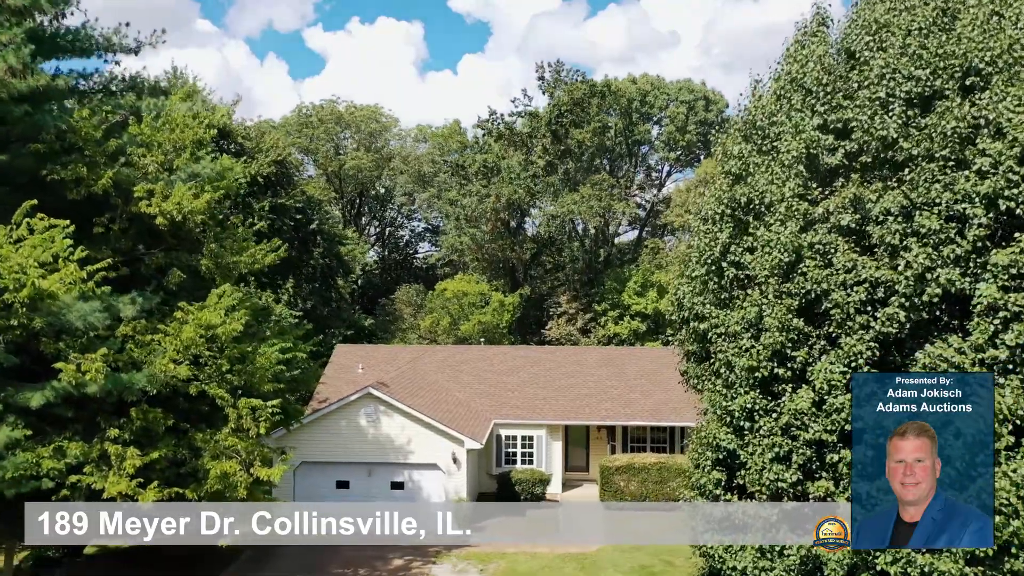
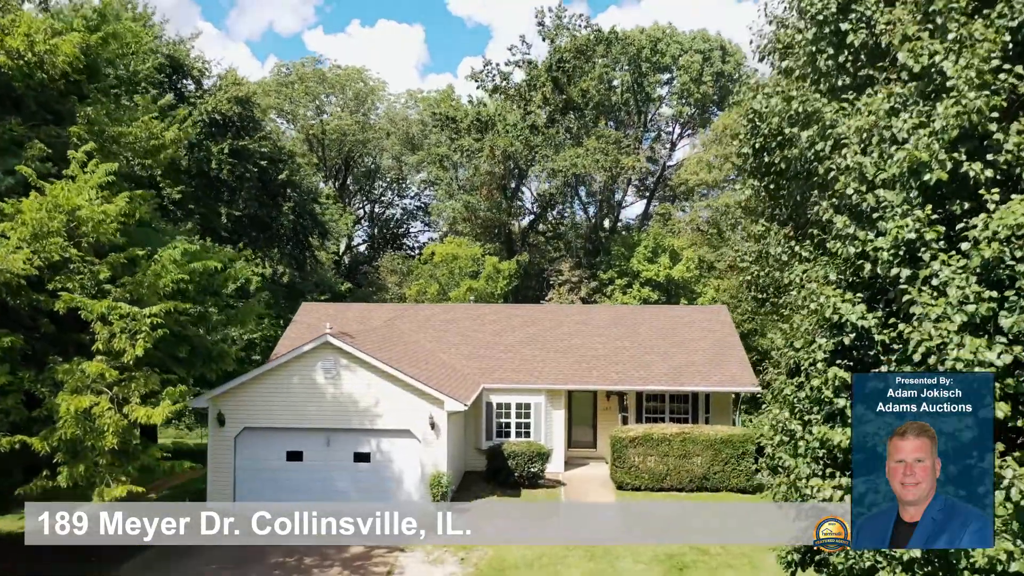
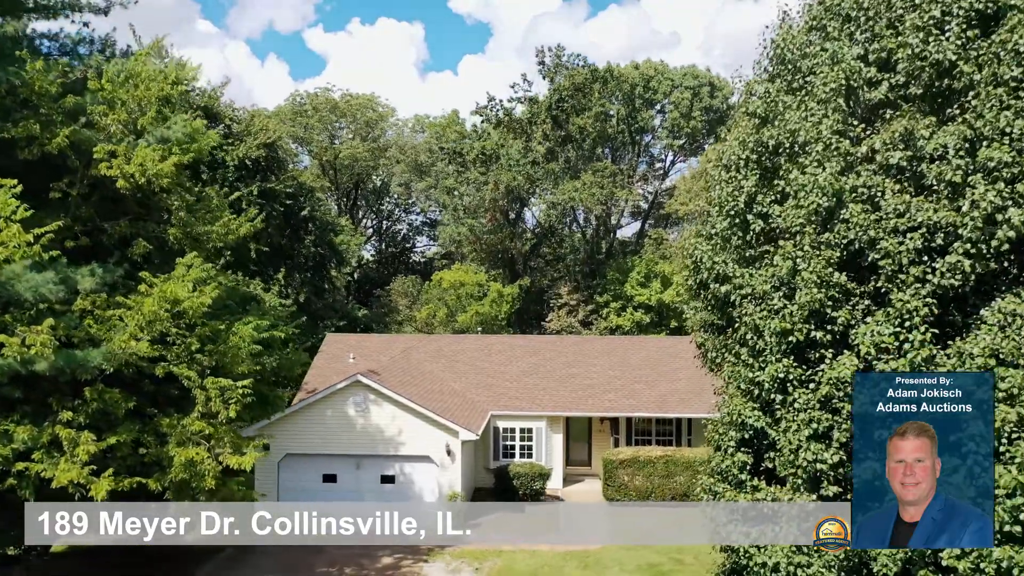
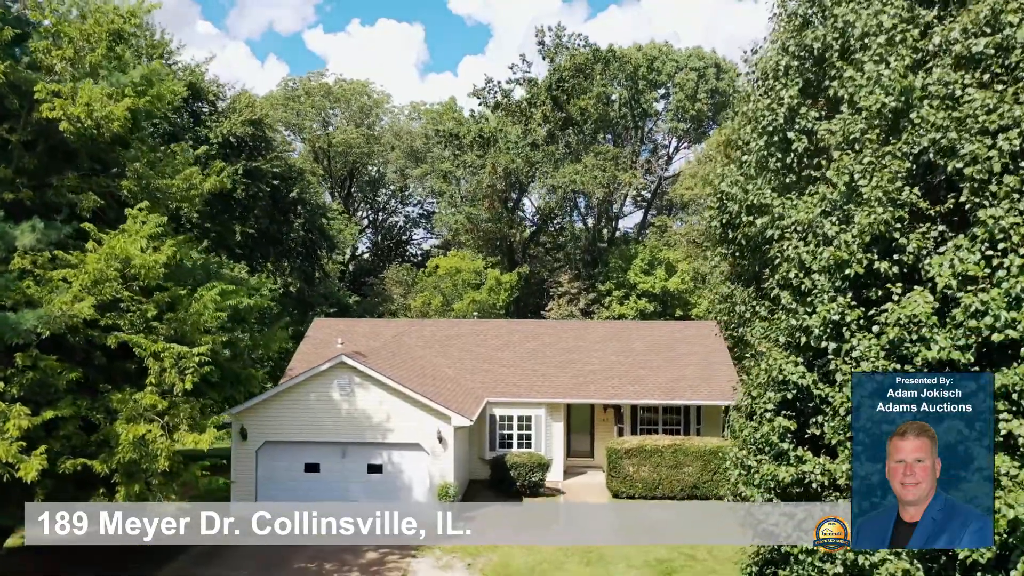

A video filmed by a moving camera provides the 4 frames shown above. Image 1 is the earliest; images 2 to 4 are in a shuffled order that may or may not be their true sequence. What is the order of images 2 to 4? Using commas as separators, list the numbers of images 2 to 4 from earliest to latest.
3, 4, 2
